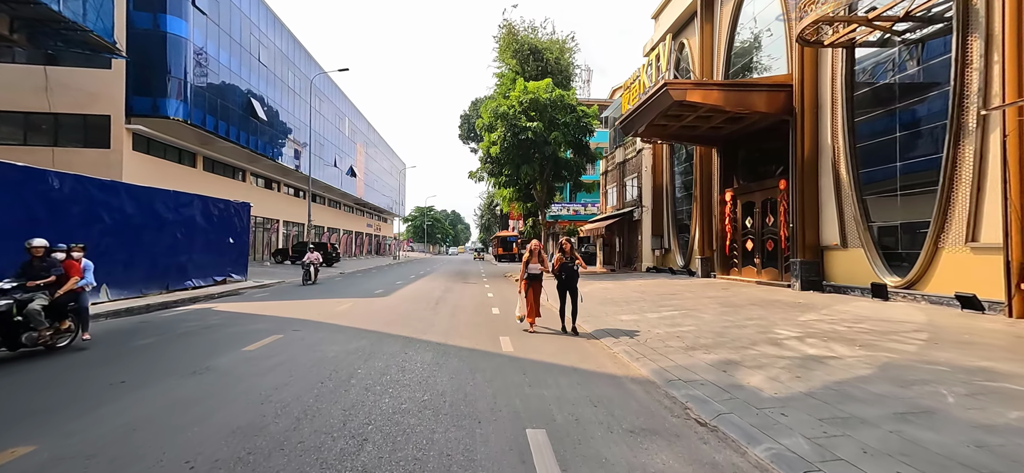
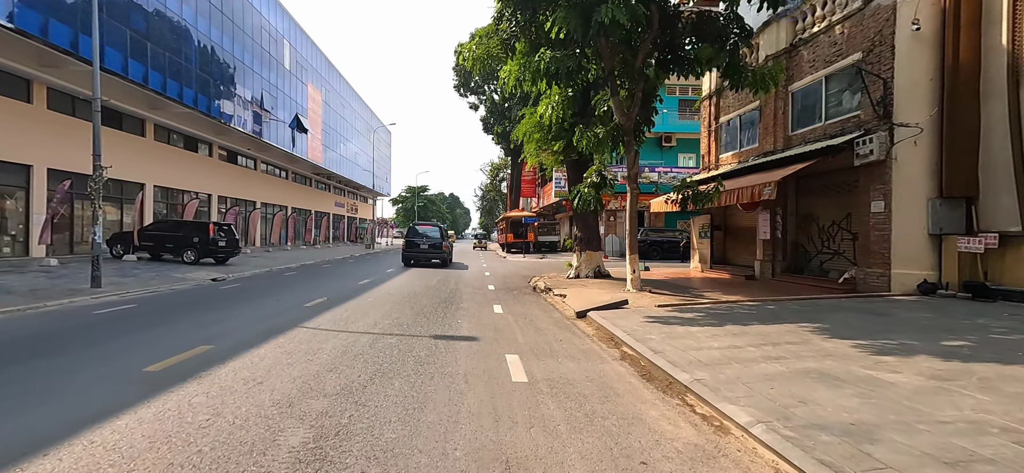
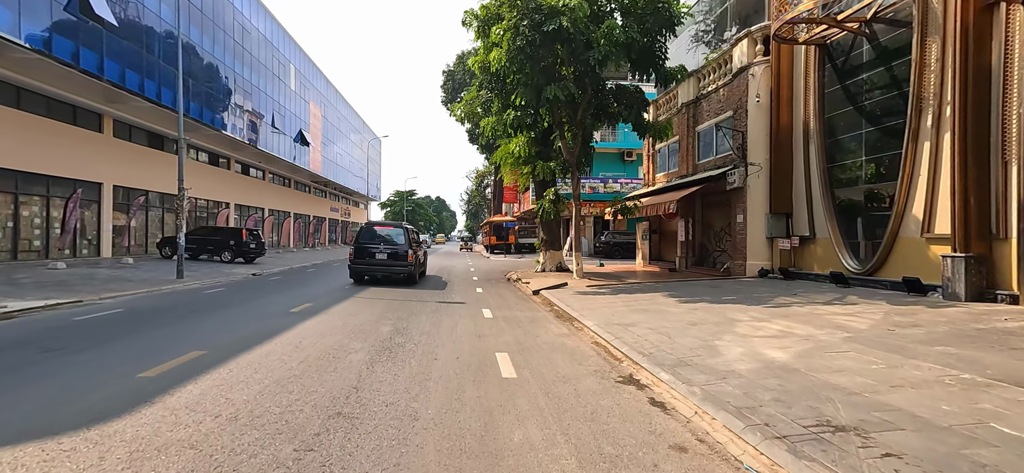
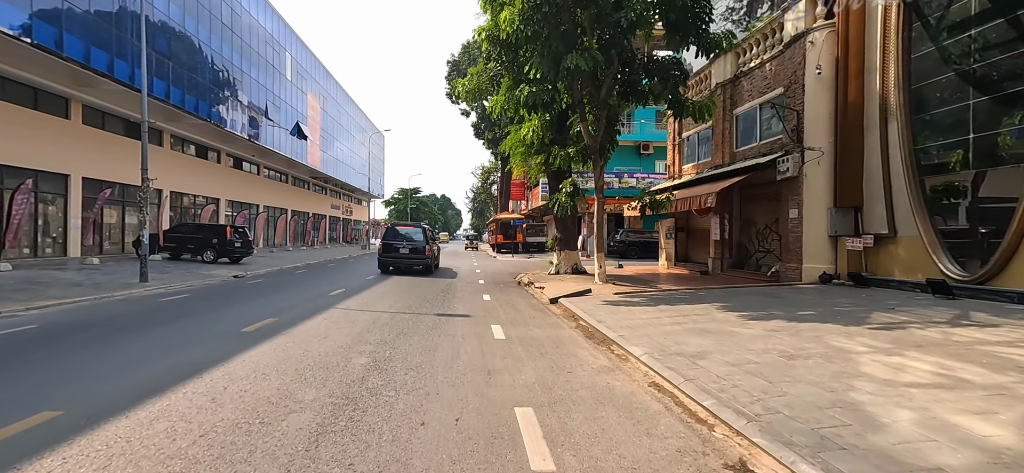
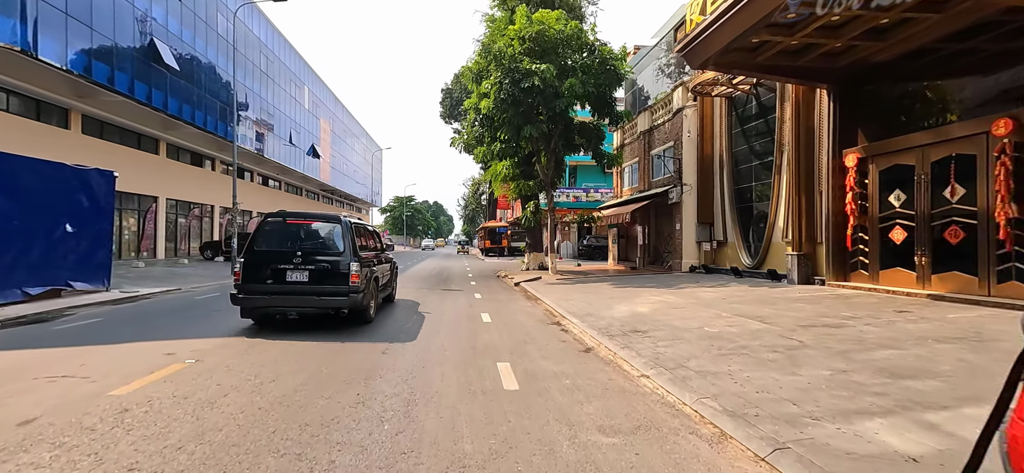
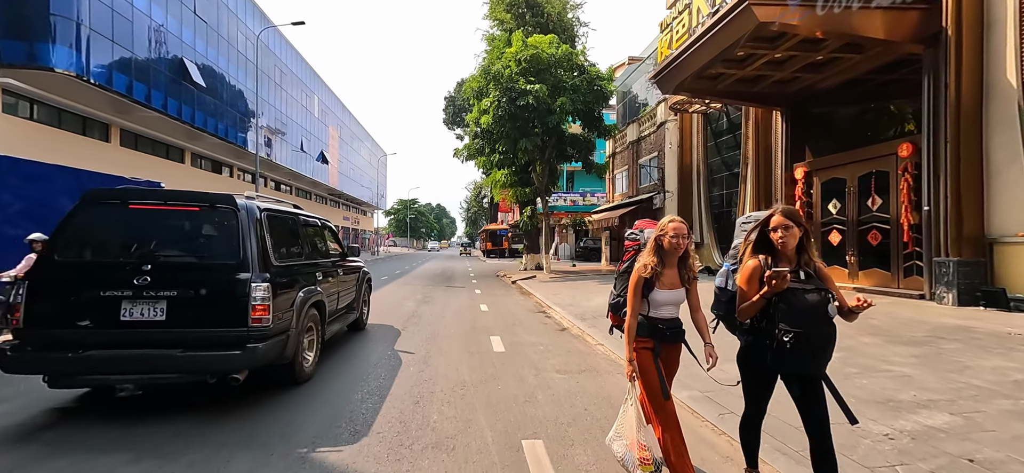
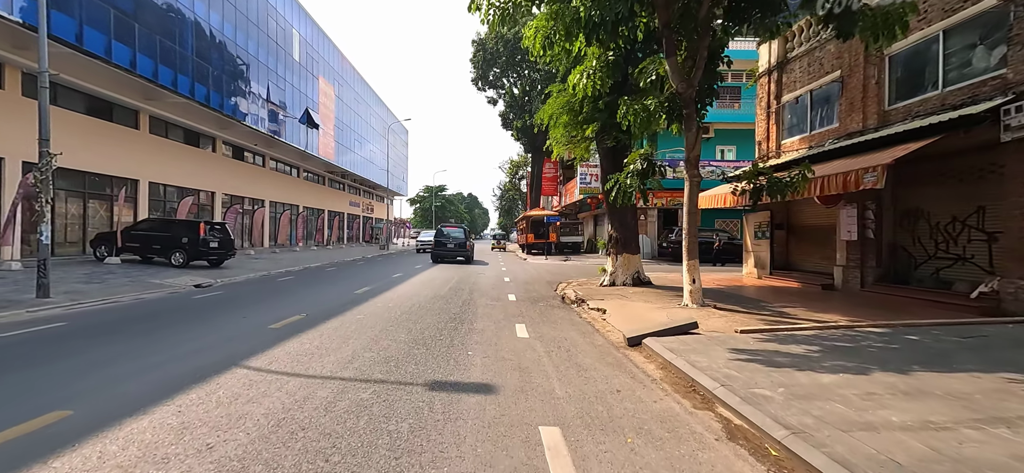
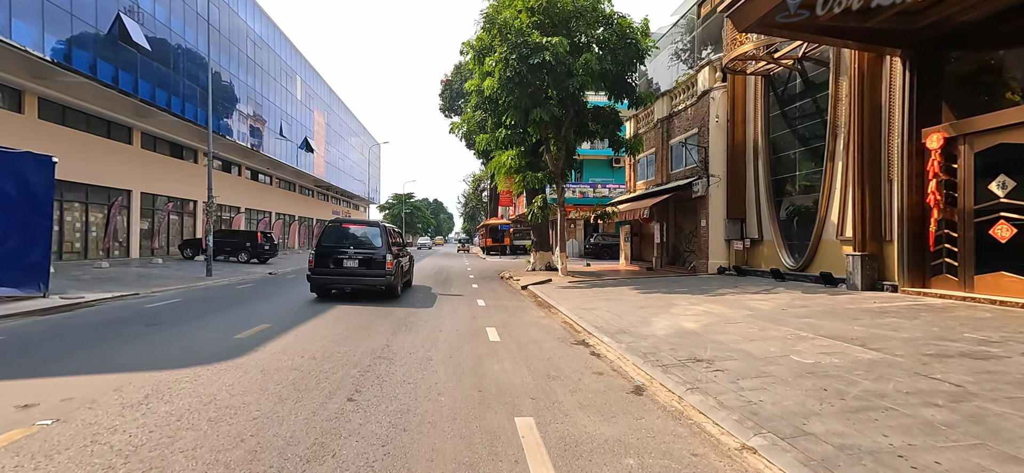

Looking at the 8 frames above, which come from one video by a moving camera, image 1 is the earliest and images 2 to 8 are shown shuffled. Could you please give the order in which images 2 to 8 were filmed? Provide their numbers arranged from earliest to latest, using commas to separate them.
6, 5, 8, 3, 4, 2, 7
